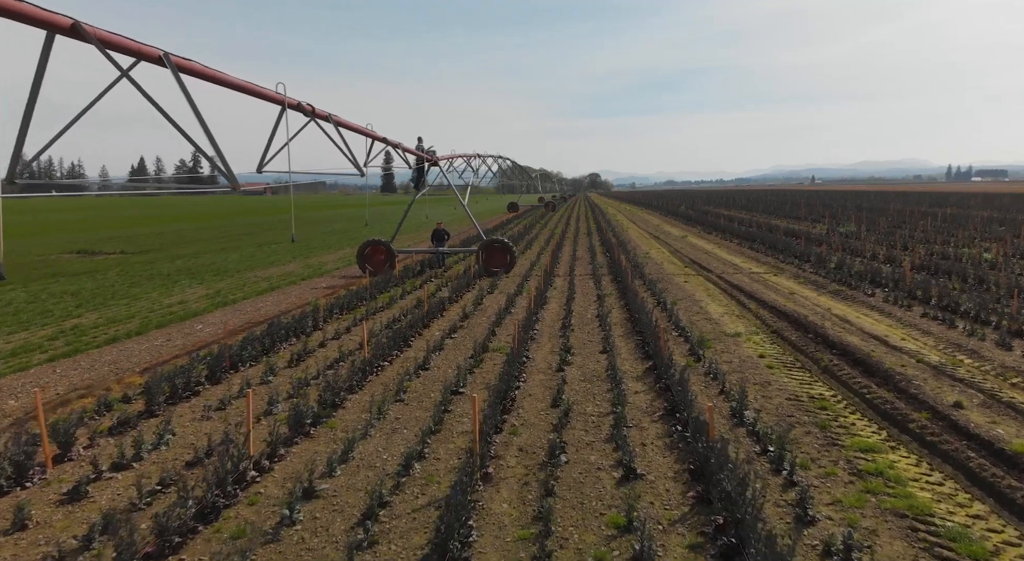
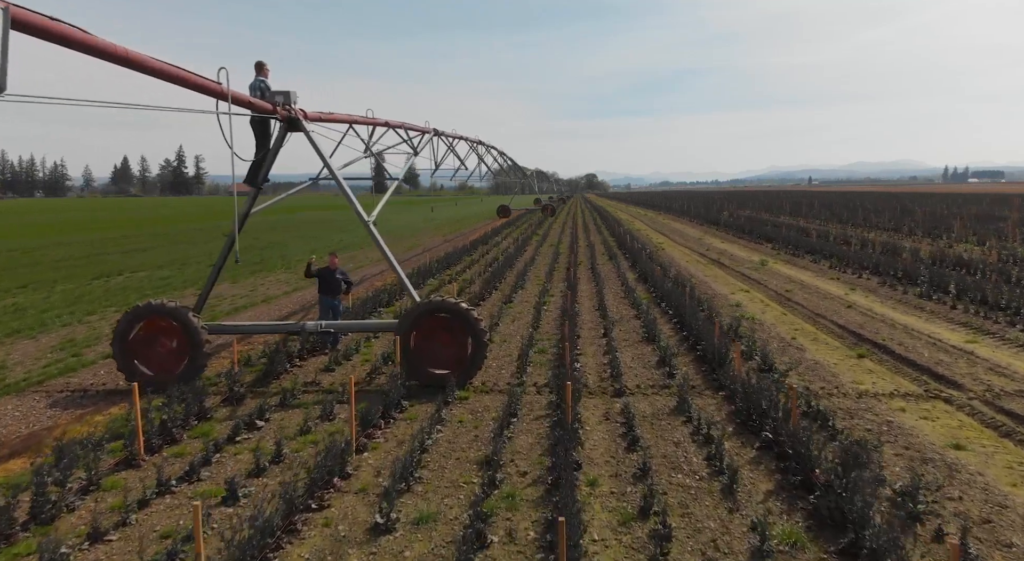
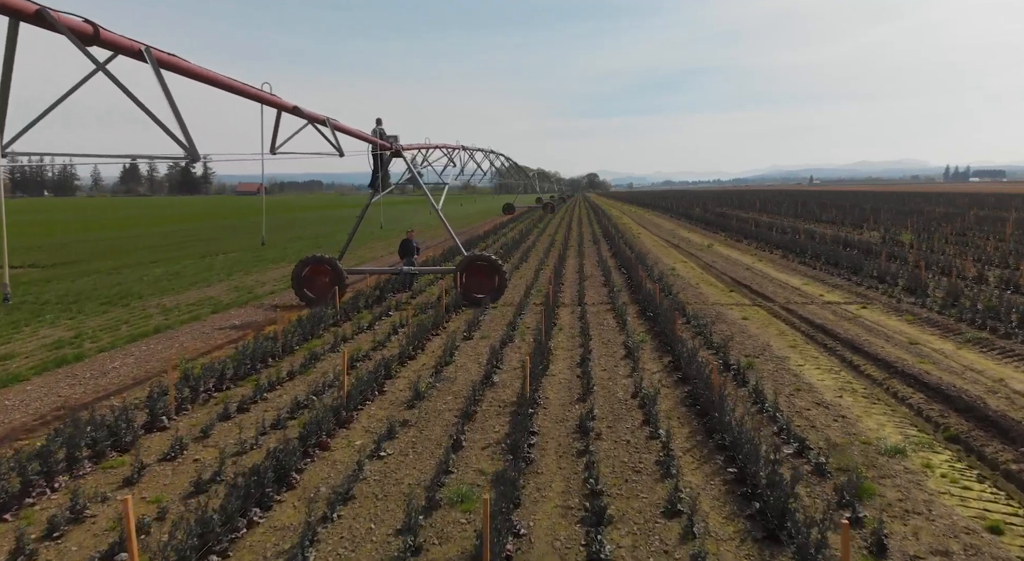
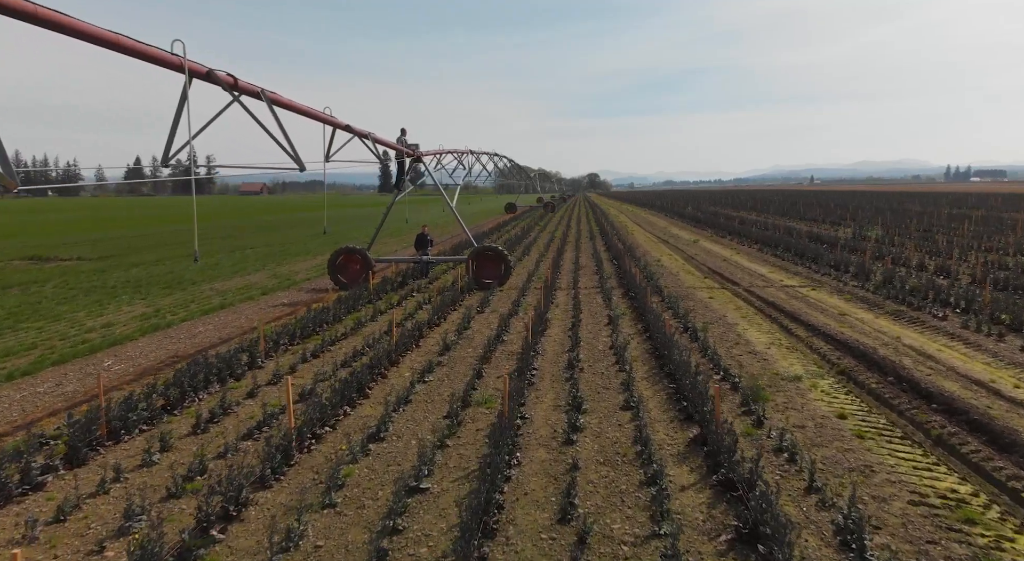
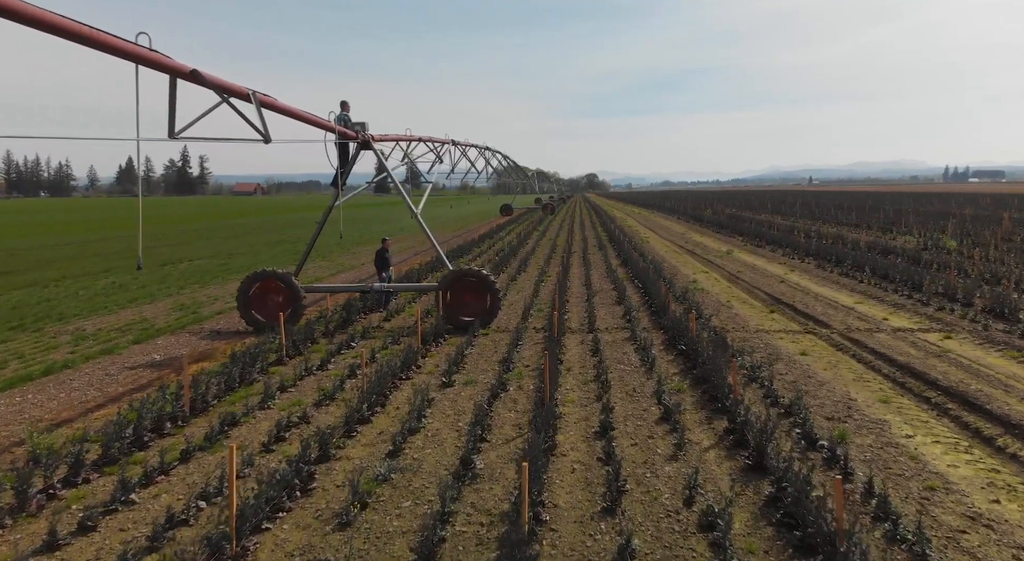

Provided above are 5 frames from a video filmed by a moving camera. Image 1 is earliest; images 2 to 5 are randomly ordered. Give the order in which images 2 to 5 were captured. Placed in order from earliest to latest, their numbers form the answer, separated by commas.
4, 3, 5, 2
